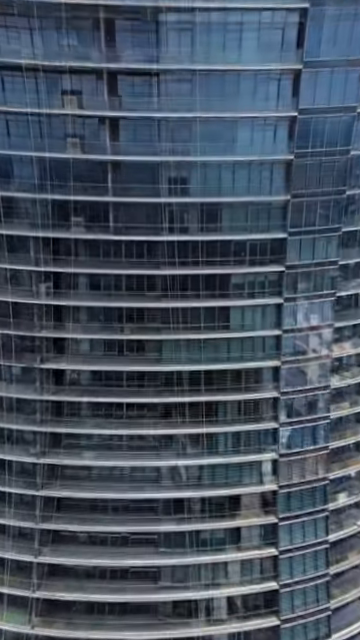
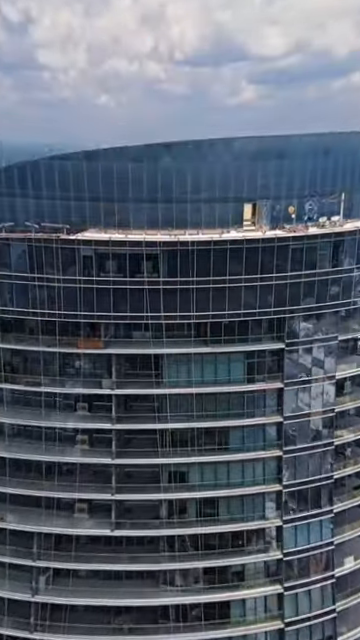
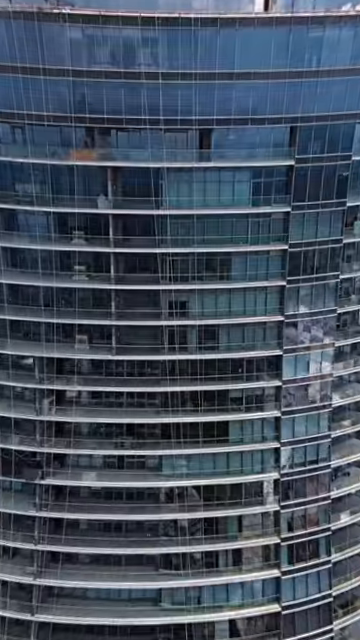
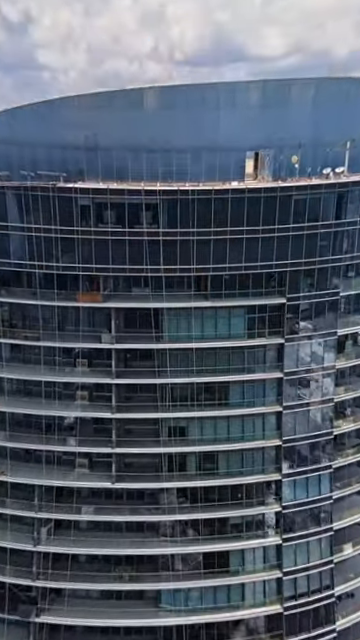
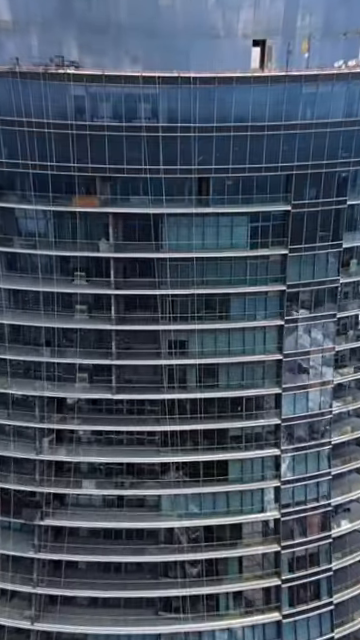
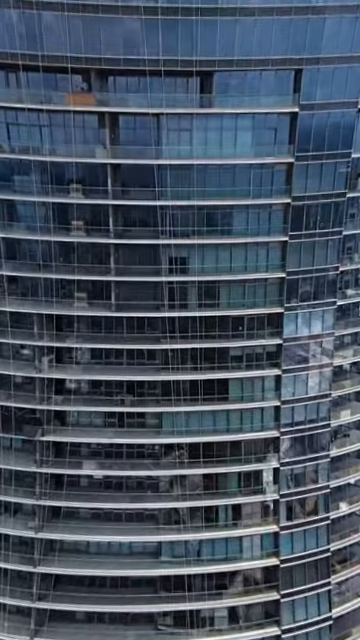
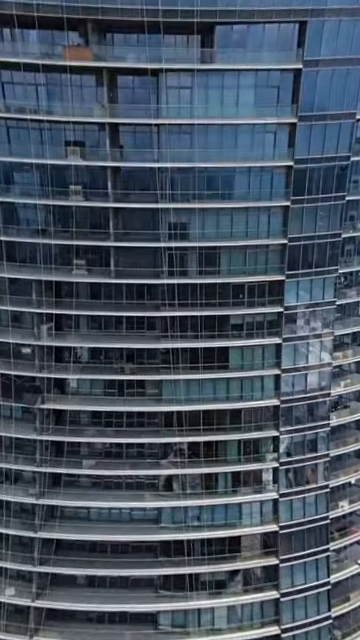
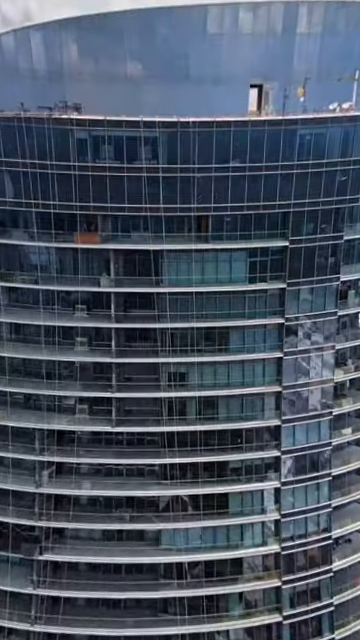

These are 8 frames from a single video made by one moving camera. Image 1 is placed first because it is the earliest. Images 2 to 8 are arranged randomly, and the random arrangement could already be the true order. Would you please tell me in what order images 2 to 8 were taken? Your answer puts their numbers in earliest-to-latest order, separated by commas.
7, 6, 3, 5, 8, 4, 2
